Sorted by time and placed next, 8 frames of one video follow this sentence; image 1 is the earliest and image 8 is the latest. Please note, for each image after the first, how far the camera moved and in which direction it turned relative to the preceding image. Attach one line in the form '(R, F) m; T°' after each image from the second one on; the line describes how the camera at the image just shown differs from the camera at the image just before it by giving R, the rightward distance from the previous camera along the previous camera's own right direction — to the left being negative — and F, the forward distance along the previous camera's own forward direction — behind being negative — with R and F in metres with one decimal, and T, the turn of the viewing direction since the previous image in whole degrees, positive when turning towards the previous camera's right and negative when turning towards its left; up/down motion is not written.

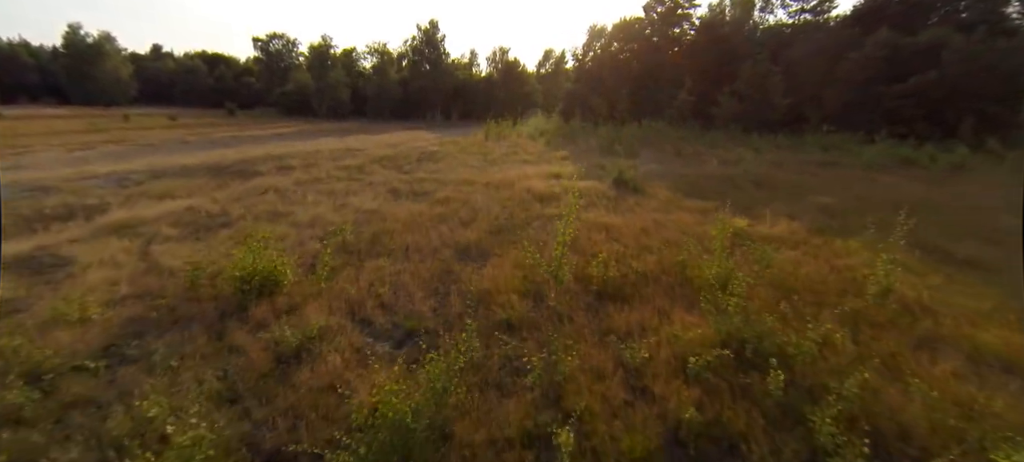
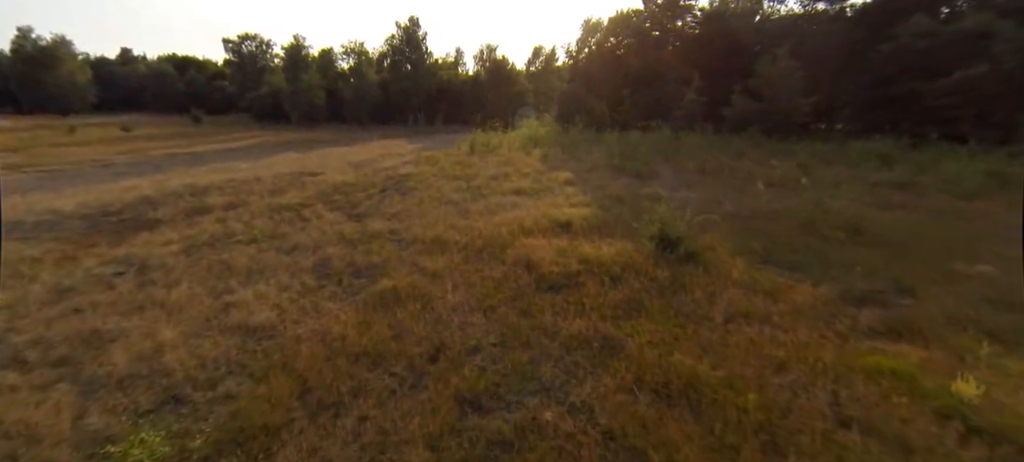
(0.0, +2.6) m; +1°
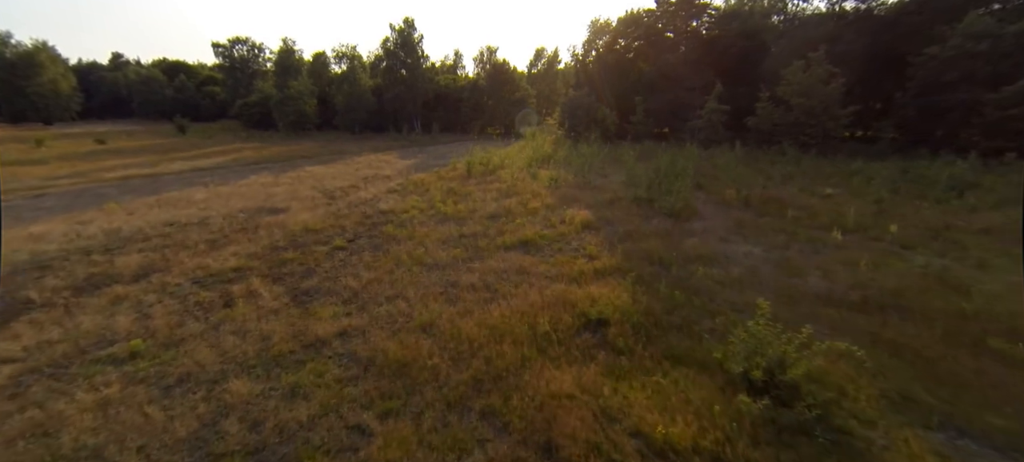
(0.0, +2.0) m; 0°
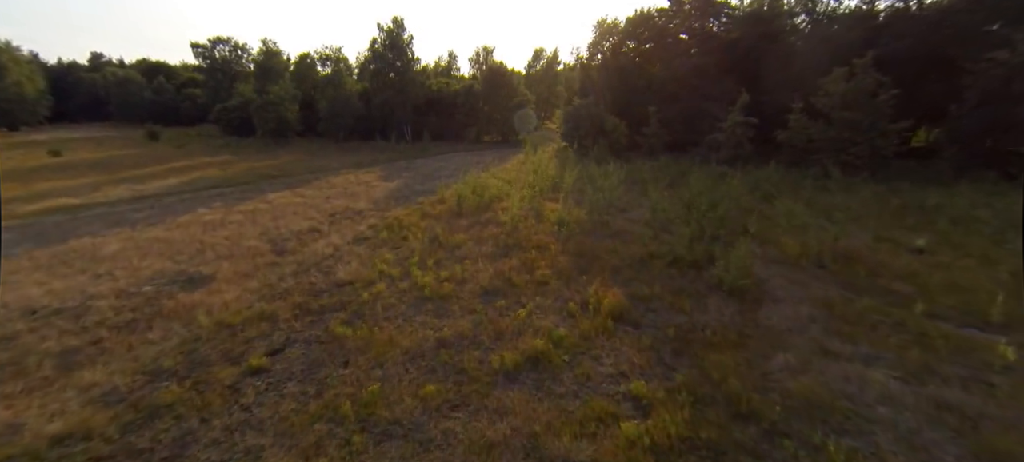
(-0.1, +2.4) m; 0°
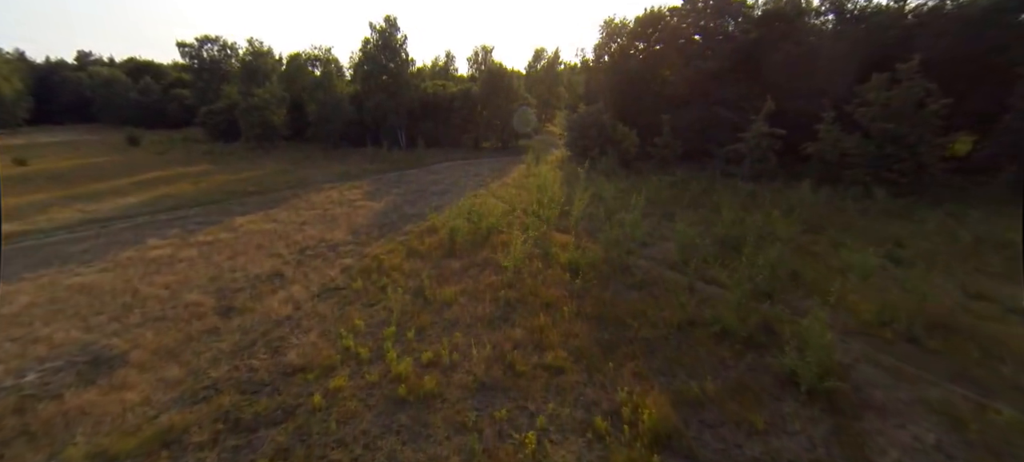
(-0.1, +1.7) m; 0°
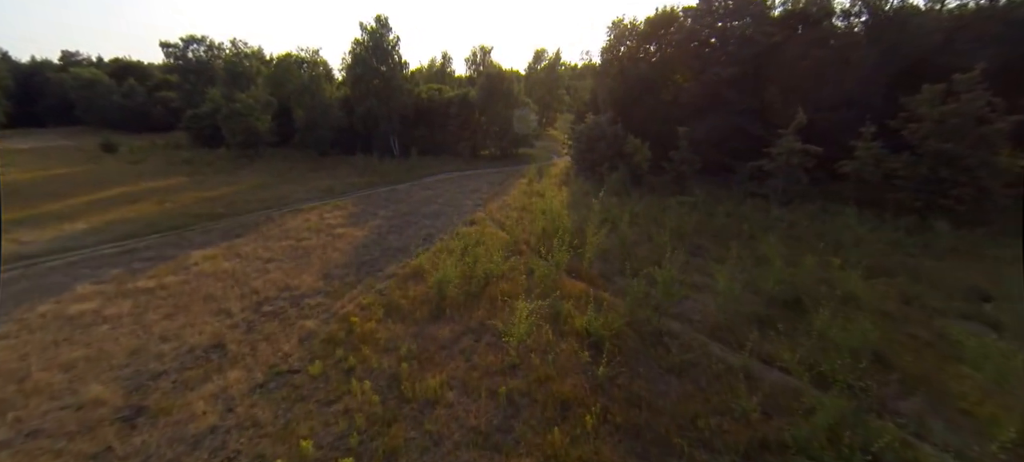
(-0.1, +1.7) m; 0°
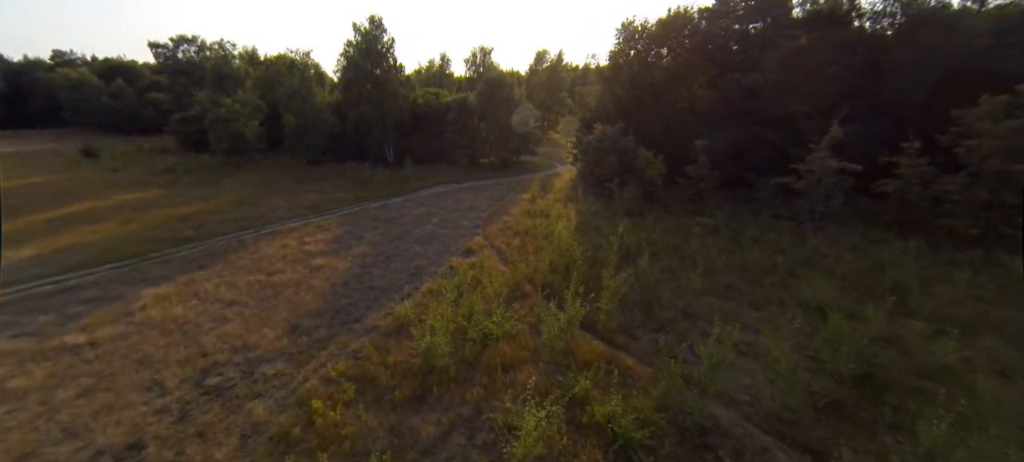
(0.0, +1.5) m; 0°
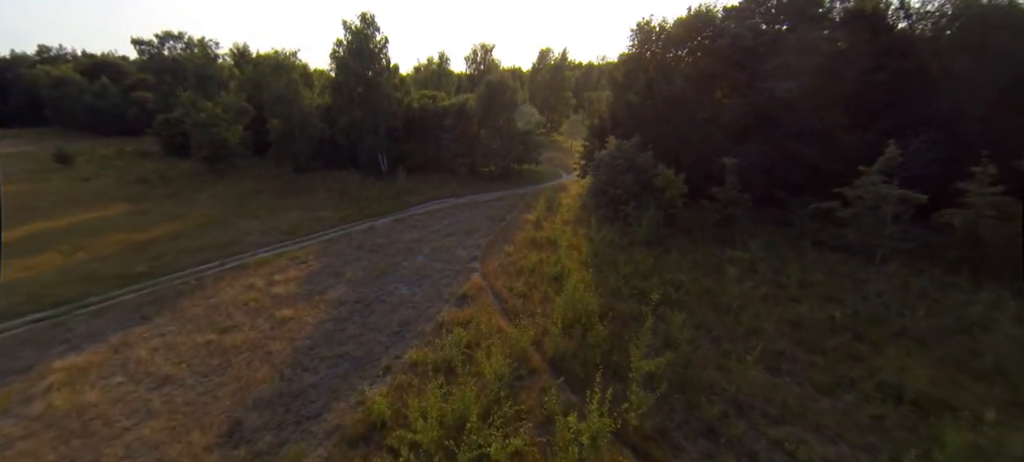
(-0.1, +1.8) m; 0°
